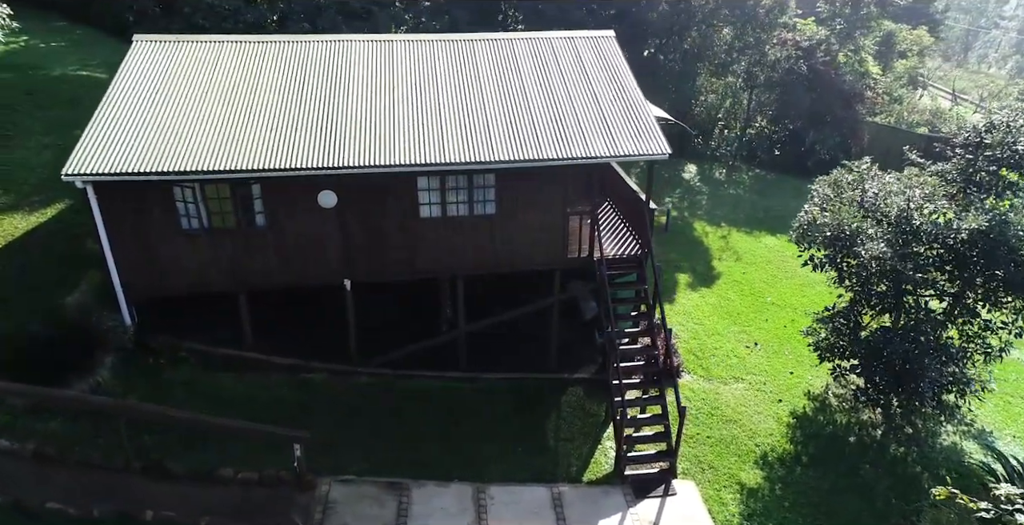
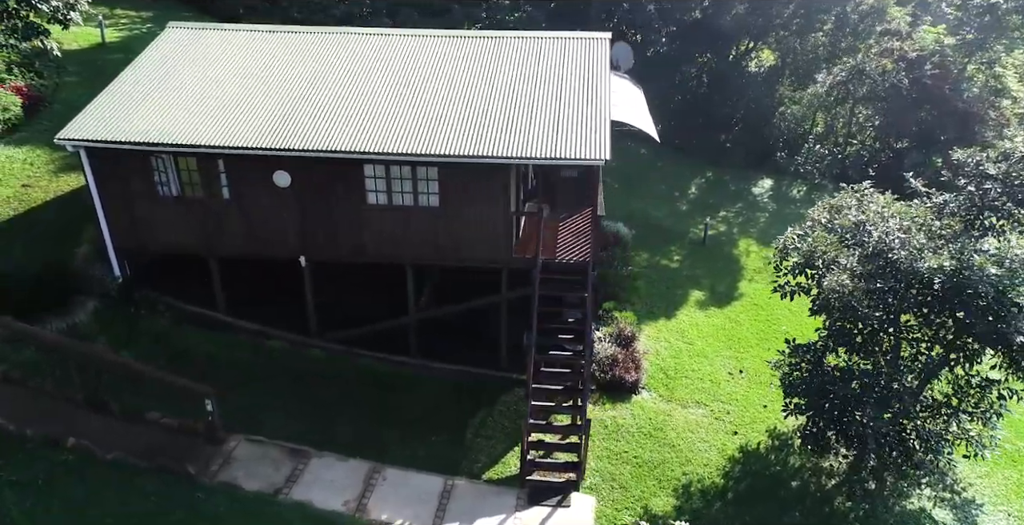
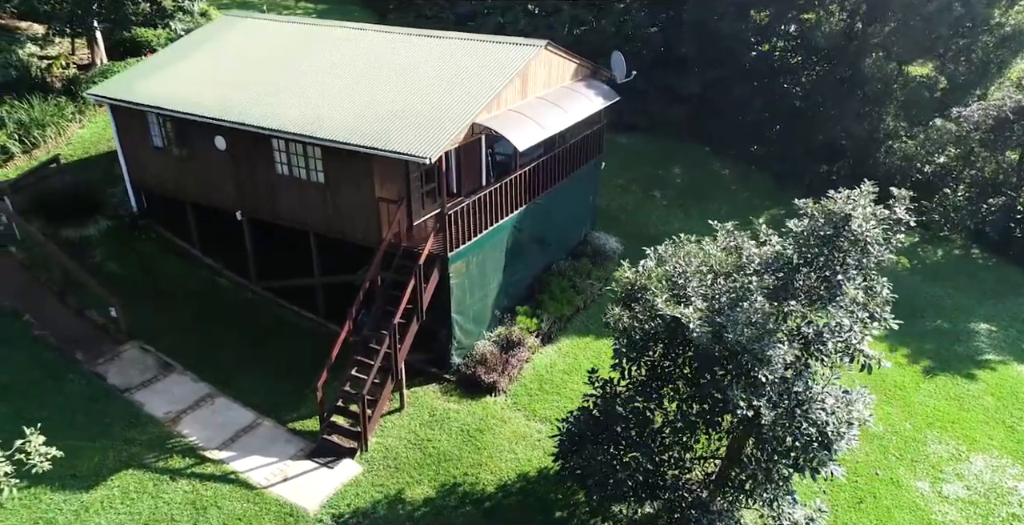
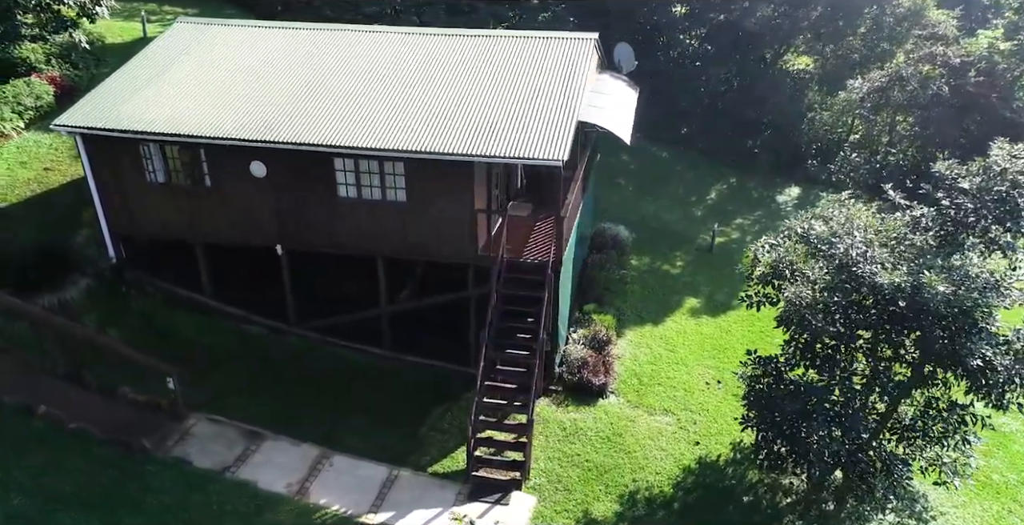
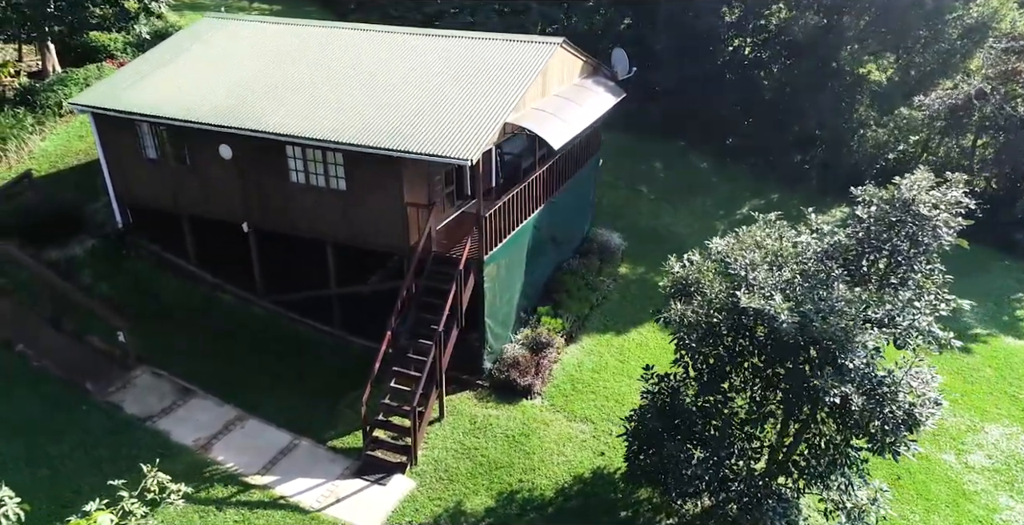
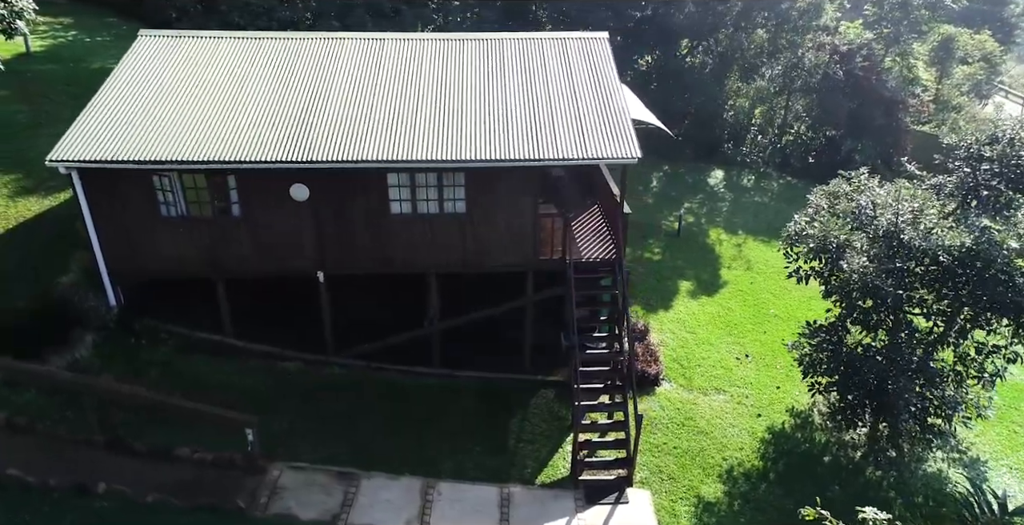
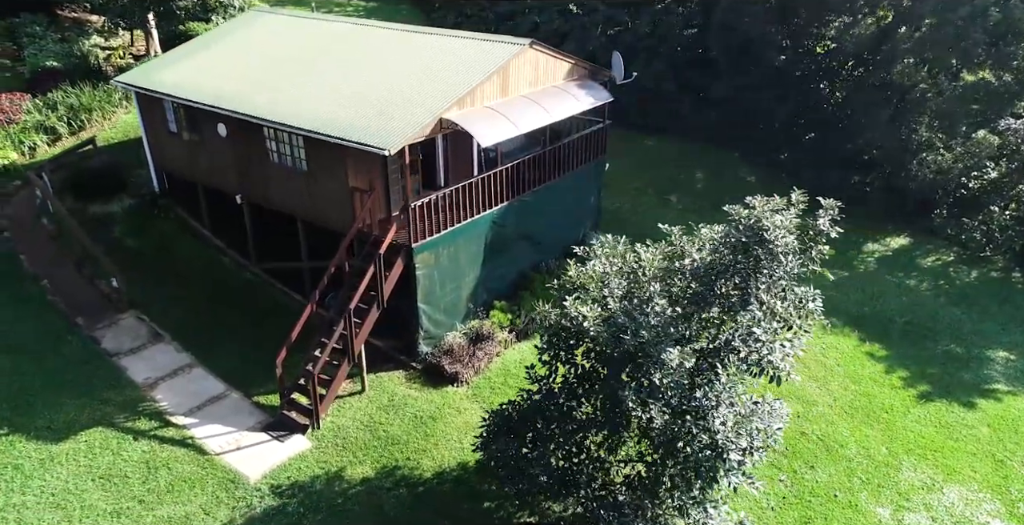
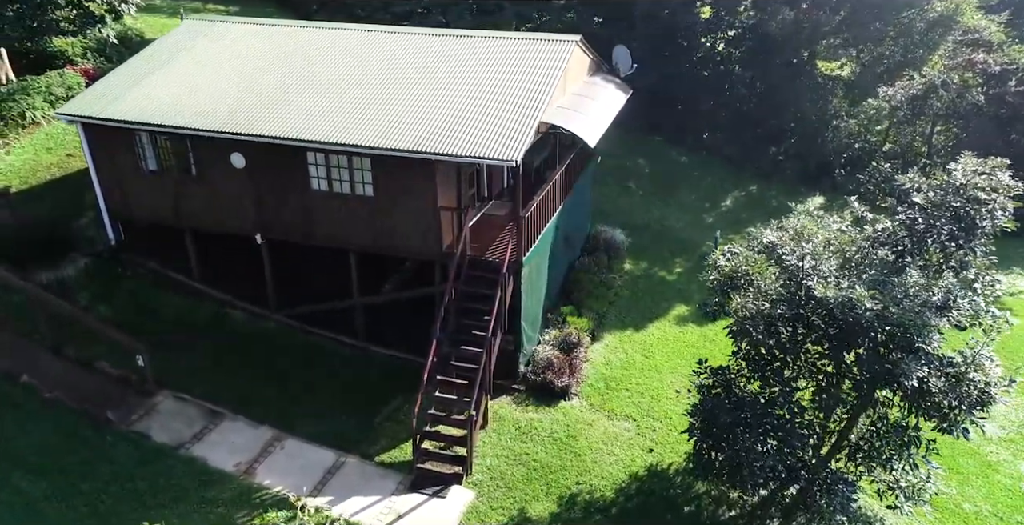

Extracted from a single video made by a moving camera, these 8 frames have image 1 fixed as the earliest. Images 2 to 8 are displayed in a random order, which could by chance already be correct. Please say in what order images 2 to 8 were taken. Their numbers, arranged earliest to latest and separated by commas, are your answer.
6, 2, 4, 8, 5, 3, 7
